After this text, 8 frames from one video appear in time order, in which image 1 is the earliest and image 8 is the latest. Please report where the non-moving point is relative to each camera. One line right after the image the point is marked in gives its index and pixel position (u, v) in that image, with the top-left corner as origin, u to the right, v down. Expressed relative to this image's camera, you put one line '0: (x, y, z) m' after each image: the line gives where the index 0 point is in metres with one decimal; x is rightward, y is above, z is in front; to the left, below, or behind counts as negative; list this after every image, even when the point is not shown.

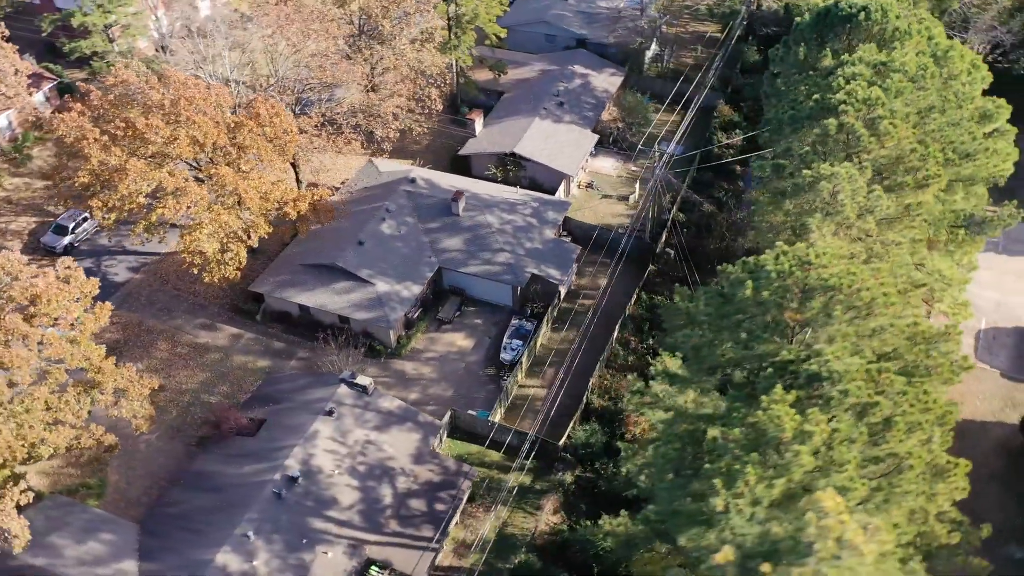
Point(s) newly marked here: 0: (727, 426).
0: (+4.1, -2.6, +15.6) m
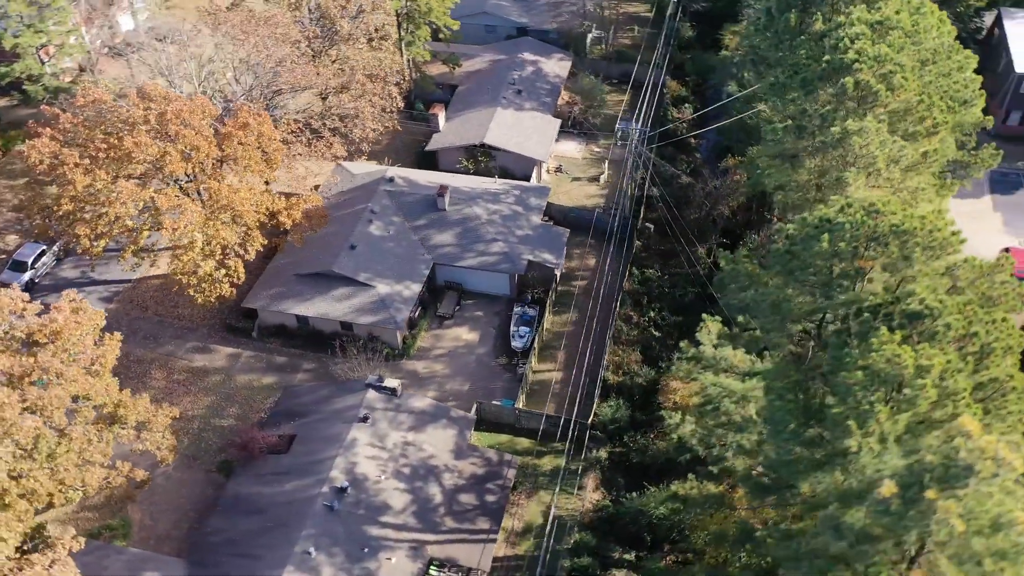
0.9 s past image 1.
0: (+6.4, -1.6, +16.3) m
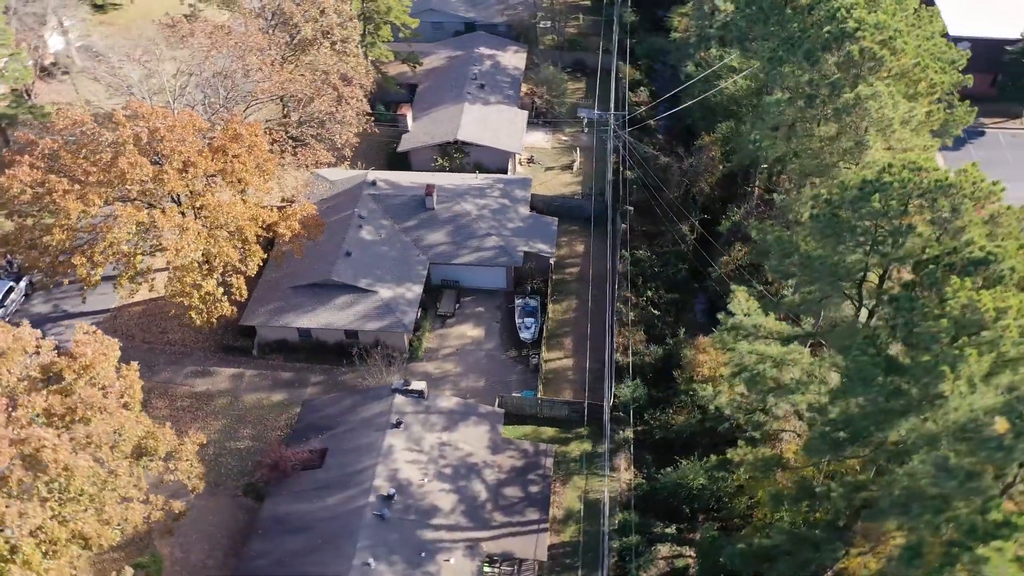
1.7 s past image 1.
0: (+8.2, -0.7, +17.0) m
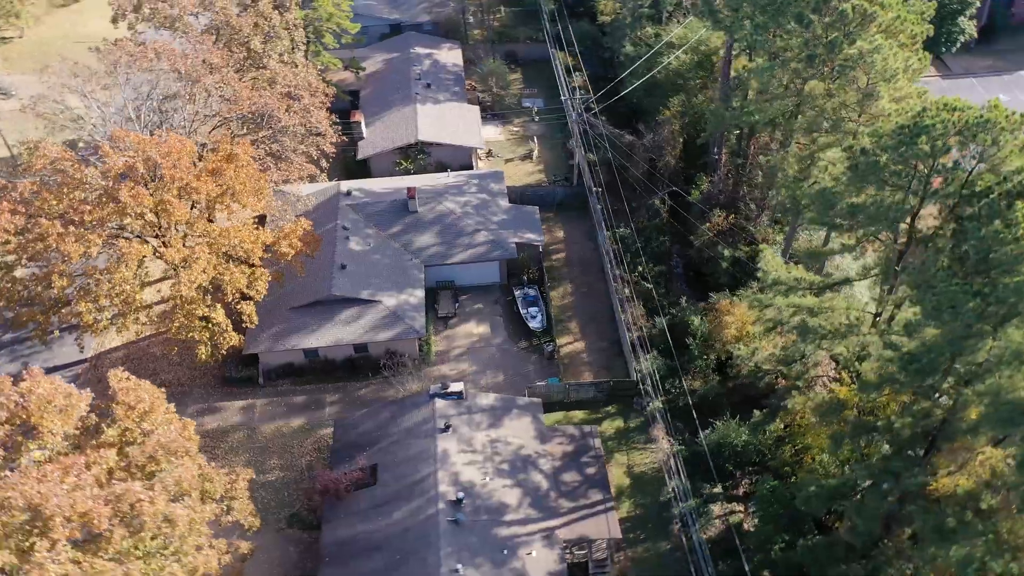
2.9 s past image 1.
0: (+10.4, +0.9, +18.3) m
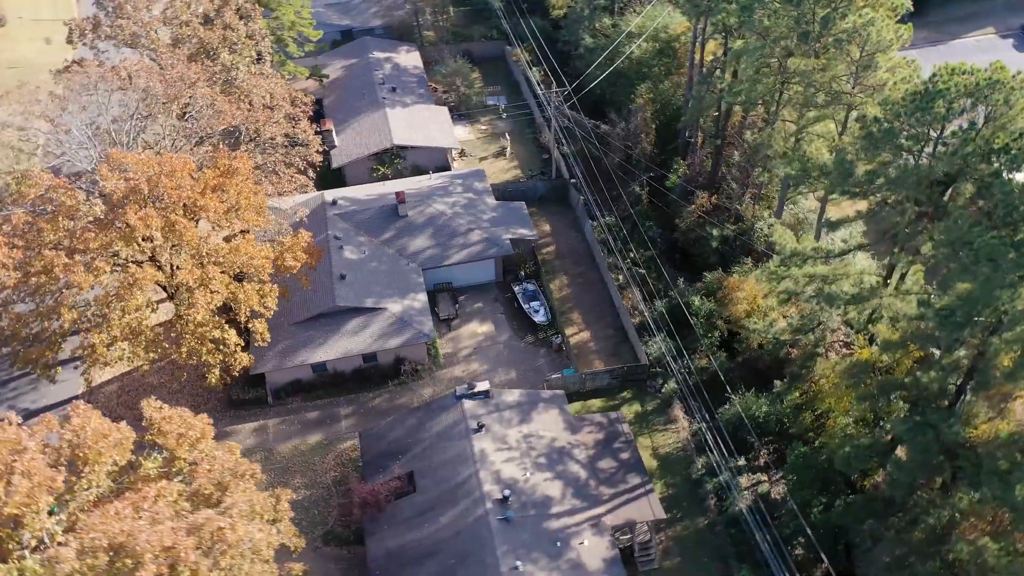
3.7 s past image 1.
0: (+11.7, +2.0, +19.3) m
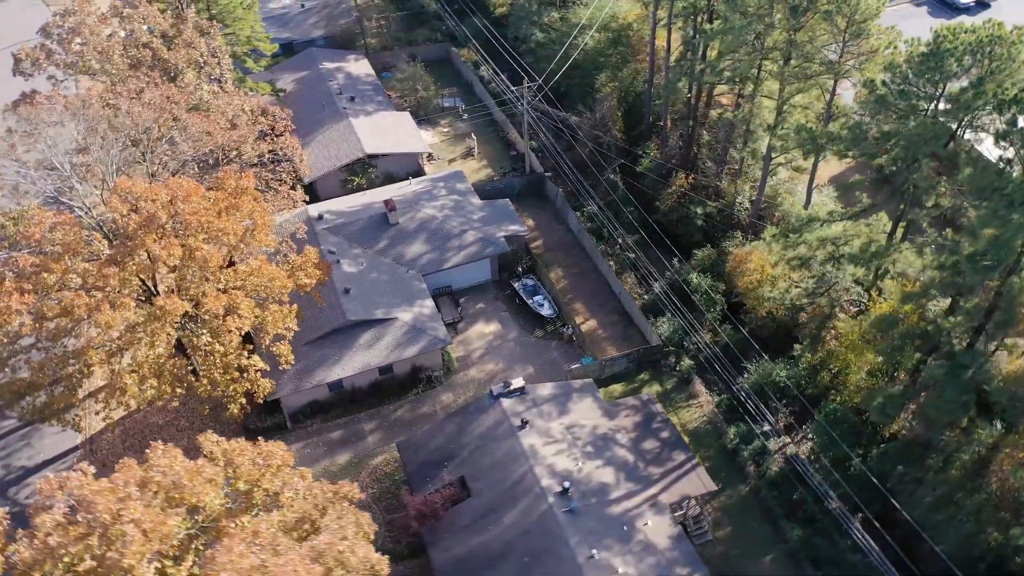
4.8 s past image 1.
0: (+13.0, +3.5, +20.6) m
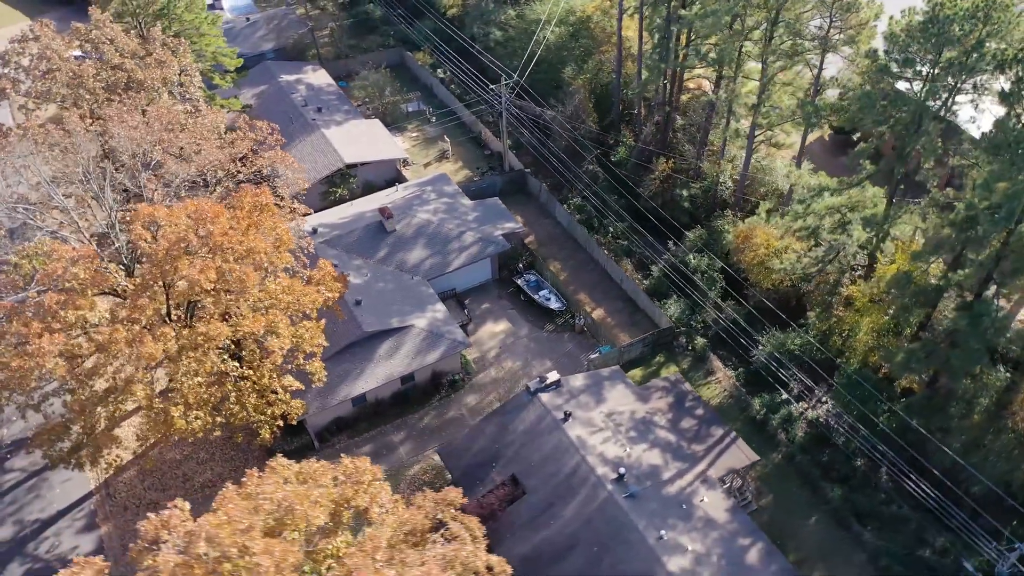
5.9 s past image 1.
0: (+14.0, +4.9, +21.9) m
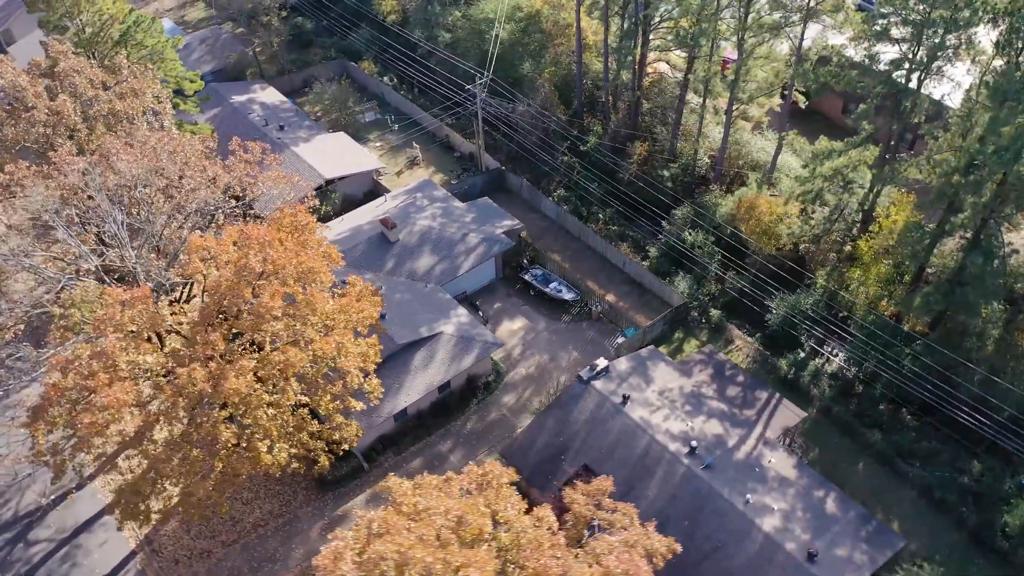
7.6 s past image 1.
0: (+15.1, +6.9, +23.8) m
